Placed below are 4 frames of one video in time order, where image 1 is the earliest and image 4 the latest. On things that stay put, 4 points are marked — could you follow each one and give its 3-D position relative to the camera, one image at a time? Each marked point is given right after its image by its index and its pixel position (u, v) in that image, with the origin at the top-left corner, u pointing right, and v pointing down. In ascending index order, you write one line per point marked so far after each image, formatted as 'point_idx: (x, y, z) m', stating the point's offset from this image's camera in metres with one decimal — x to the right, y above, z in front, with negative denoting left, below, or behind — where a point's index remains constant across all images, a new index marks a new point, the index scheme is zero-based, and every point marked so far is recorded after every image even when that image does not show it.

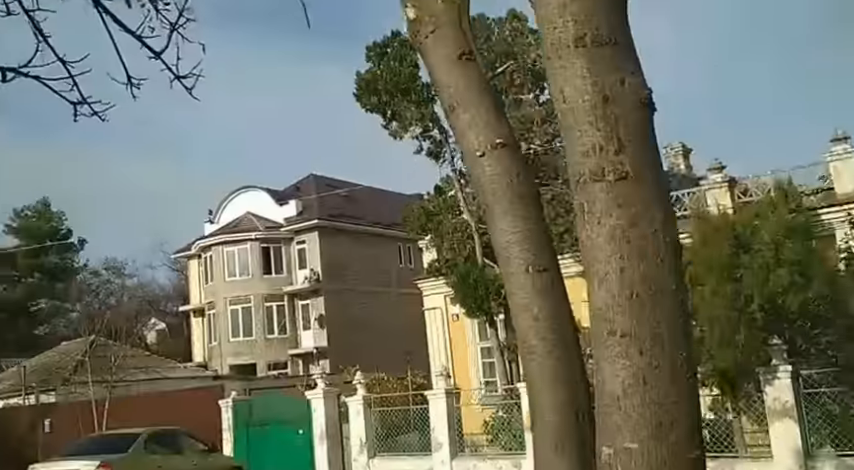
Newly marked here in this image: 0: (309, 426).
0: (-1.9, -3.2, +16.4) m
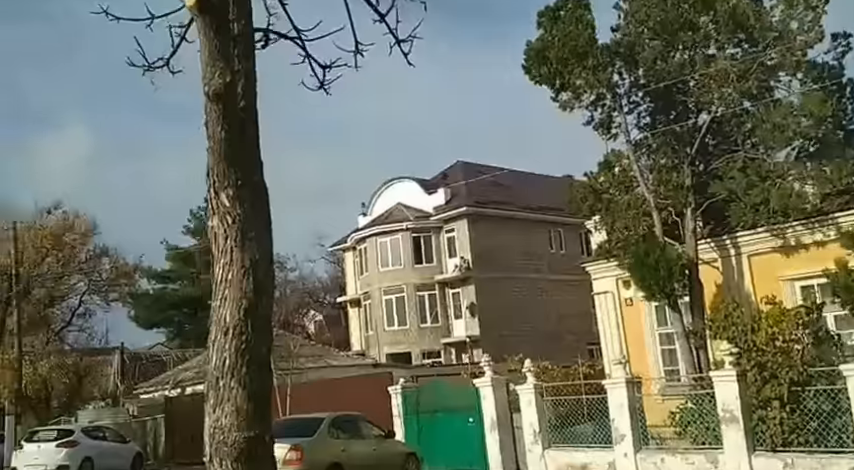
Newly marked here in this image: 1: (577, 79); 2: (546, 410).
0: (+0.9, -2.9, +15.7) m
1: (+2.5, +2.6, +15.6) m
2: (+1.8, -2.6, +14.1) m
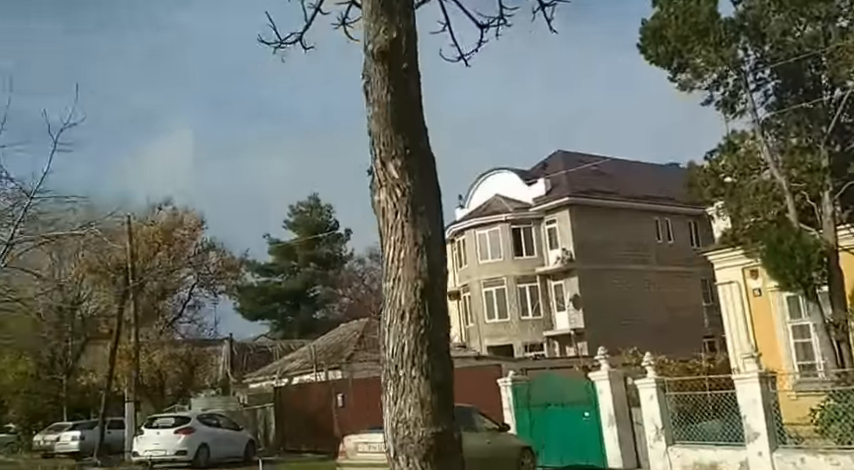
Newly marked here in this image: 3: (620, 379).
0: (+2.7, -2.7, +15.2) m
1: (+4.2, +2.8, +14.9) m
2: (+3.4, -2.4, +13.6) m
3: (+3.0, -2.2, +15.0) m
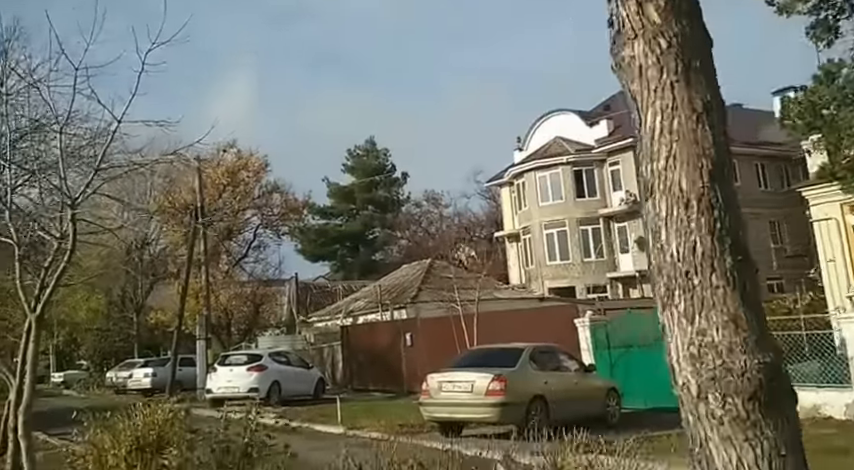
0: (+4.0, -1.8, +15.0) m
1: (+5.5, +3.7, +14.2) m
2: (+4.6, -1.5, +13.2) m
3: (+4.3, -1.3, +14.7) m
